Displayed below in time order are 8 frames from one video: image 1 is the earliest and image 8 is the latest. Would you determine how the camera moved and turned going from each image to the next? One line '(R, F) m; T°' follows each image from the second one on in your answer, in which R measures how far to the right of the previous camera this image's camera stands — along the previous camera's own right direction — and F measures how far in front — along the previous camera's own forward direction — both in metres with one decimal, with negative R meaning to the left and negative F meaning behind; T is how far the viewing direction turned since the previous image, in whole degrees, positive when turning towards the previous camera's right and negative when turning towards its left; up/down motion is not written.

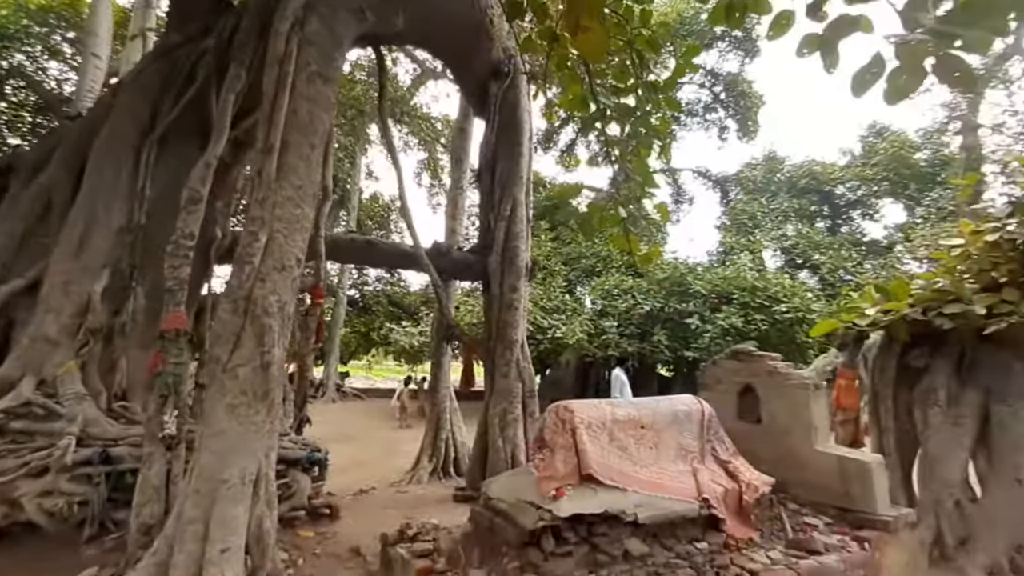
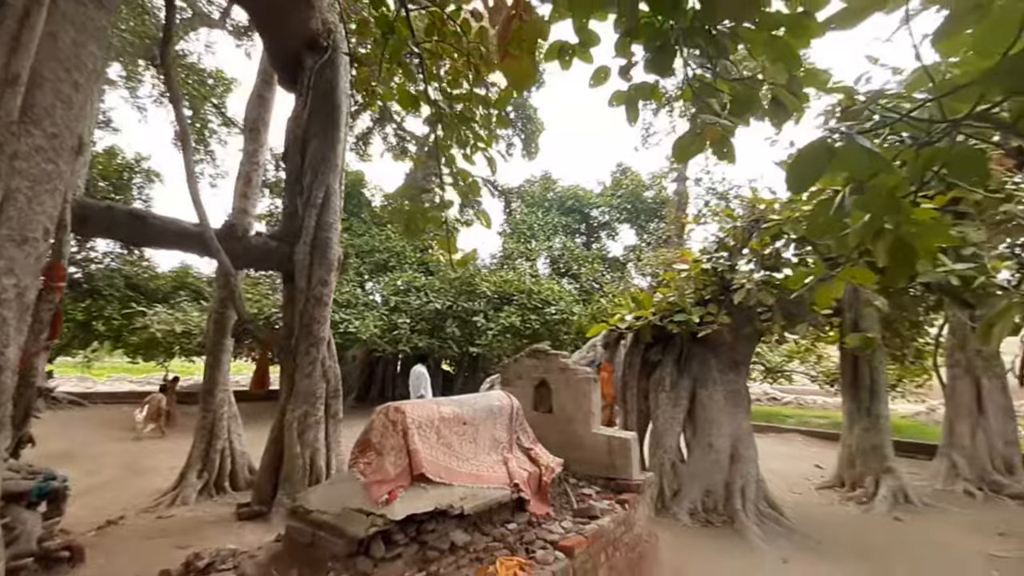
(-0.3, 0.0) m; +26°
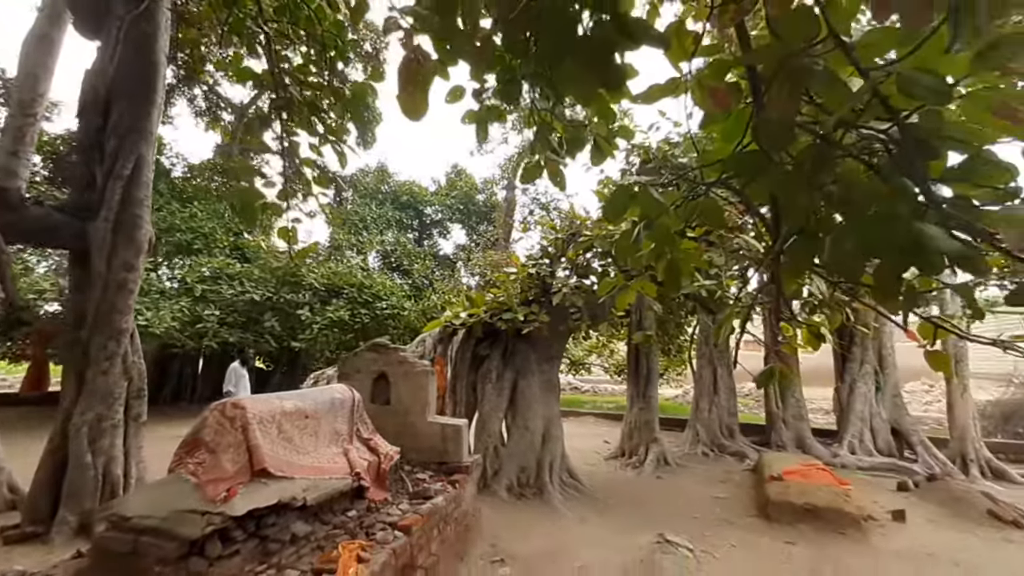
(-0.2, -0.2) m; +20°
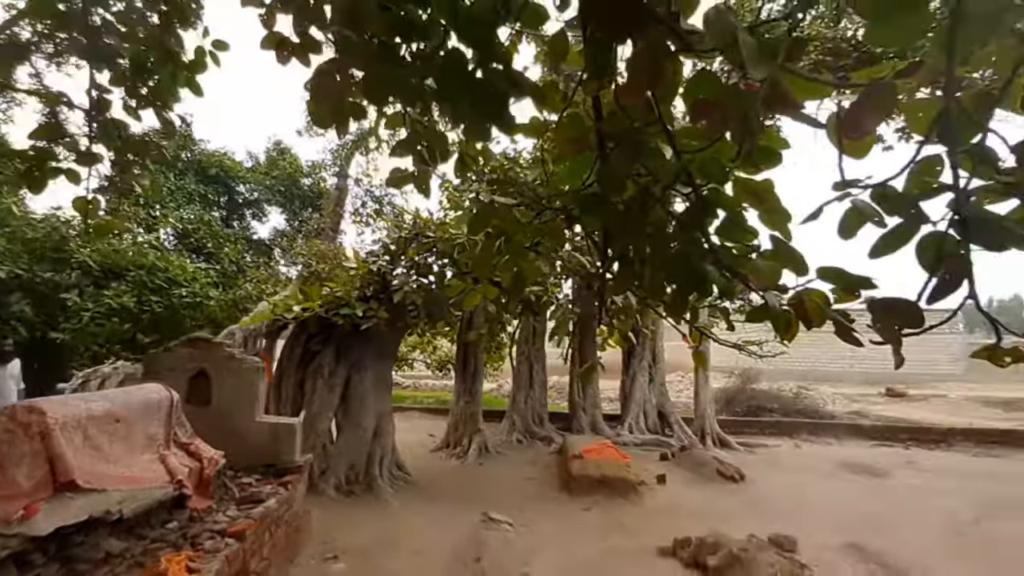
(-0.2, -0.2) m; +21°
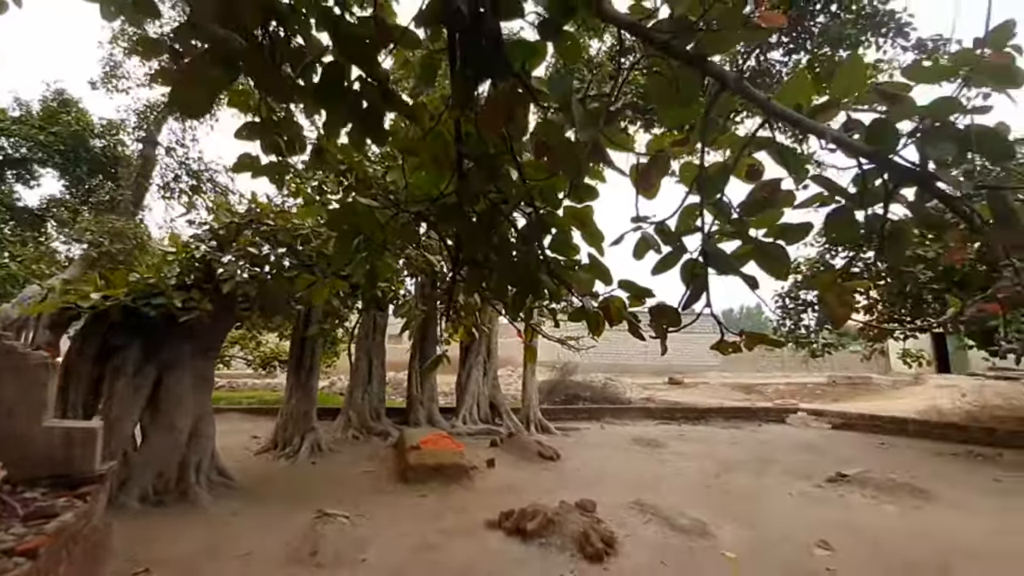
(-0.1, -0.3) m; +19°
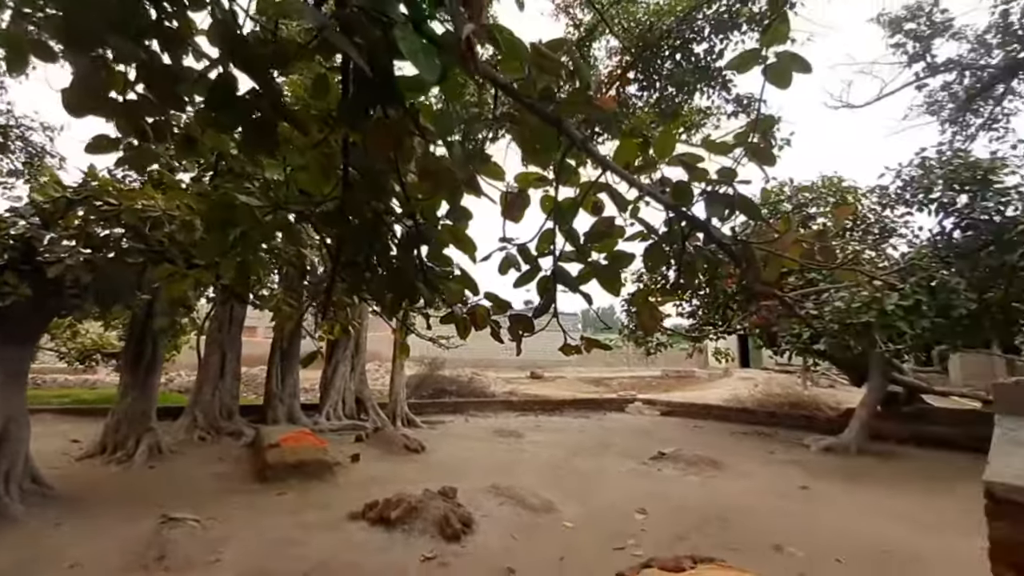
(-0.1, -0.3) m; +15°
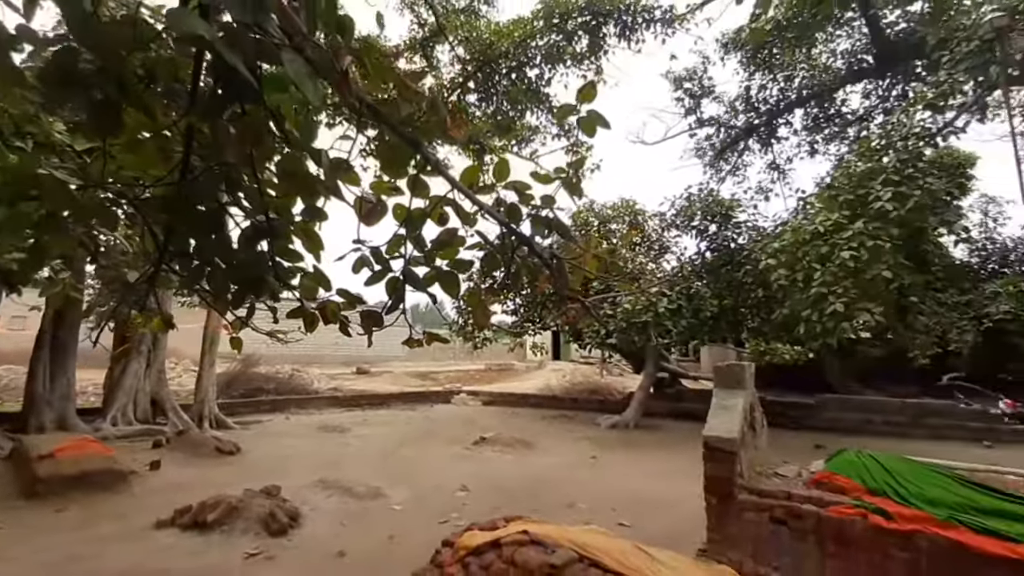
(-0.2, -0.4) m; +20°
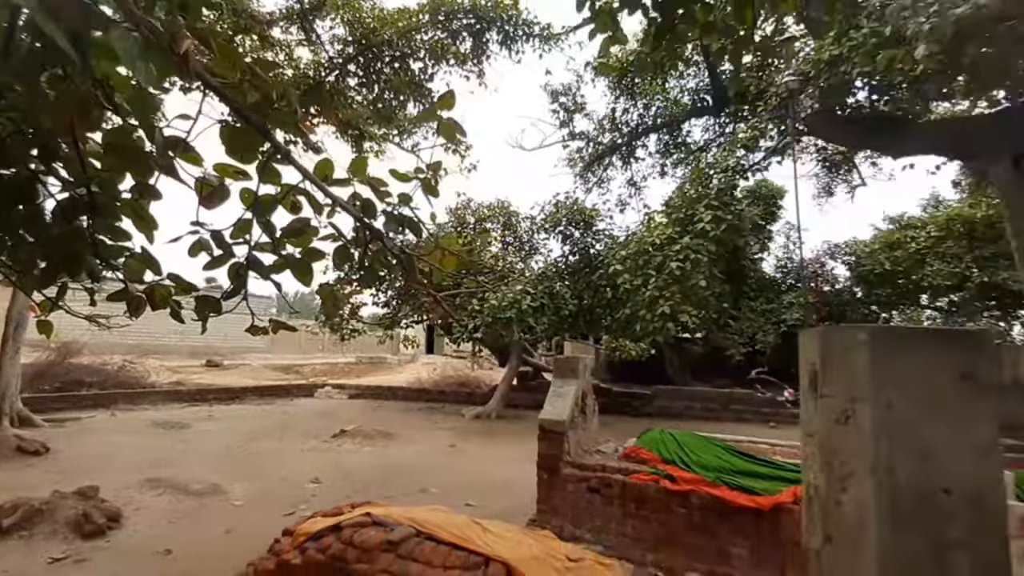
(+0.2, -0.3) m; +14°
